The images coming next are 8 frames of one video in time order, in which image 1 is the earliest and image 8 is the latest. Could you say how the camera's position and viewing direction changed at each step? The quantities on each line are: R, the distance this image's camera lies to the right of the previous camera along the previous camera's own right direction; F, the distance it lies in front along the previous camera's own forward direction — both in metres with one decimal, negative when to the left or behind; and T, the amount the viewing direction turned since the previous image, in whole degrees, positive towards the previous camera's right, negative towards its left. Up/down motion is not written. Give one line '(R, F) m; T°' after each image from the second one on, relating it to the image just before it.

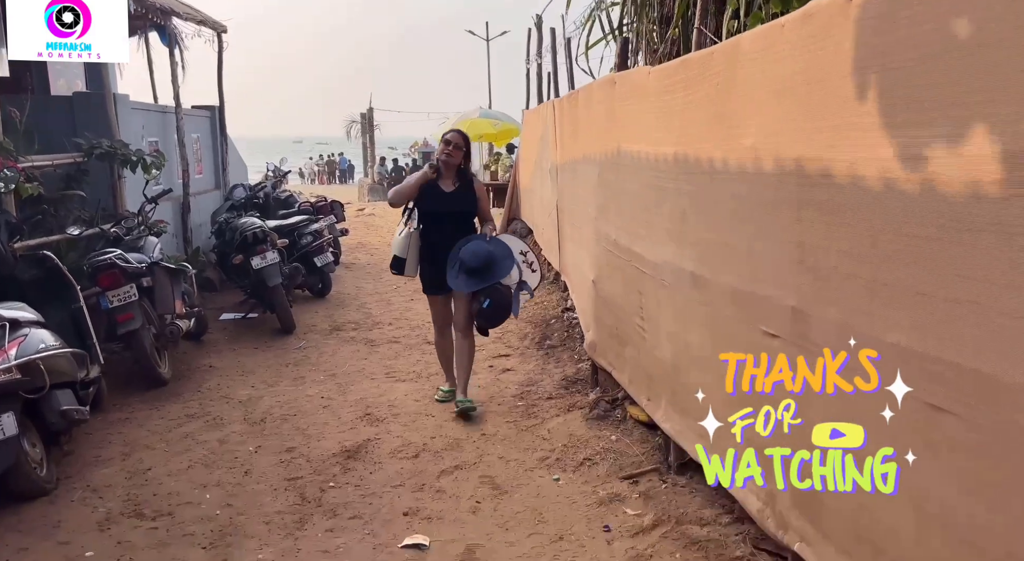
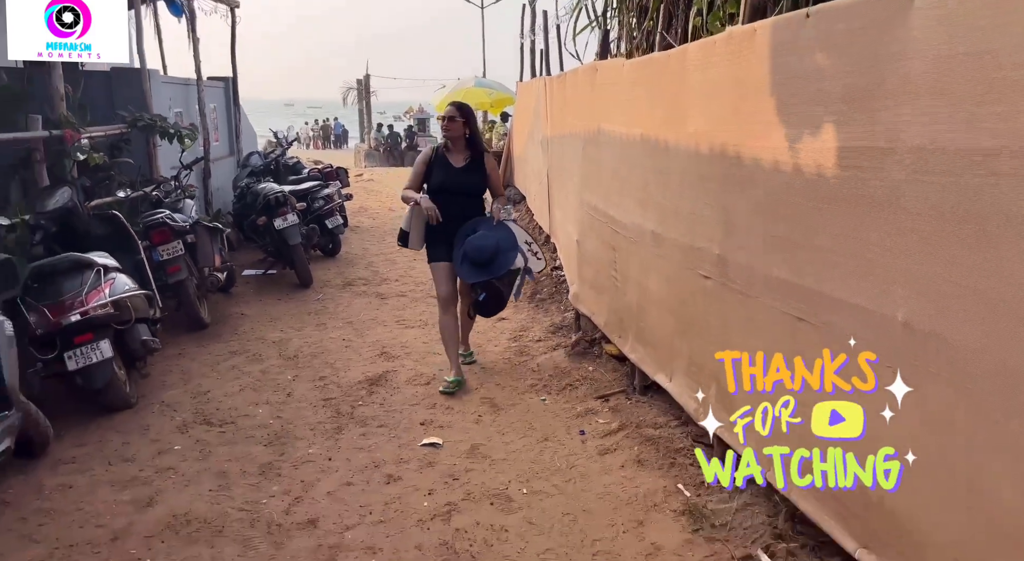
(0.0, -0.9) m; +1°
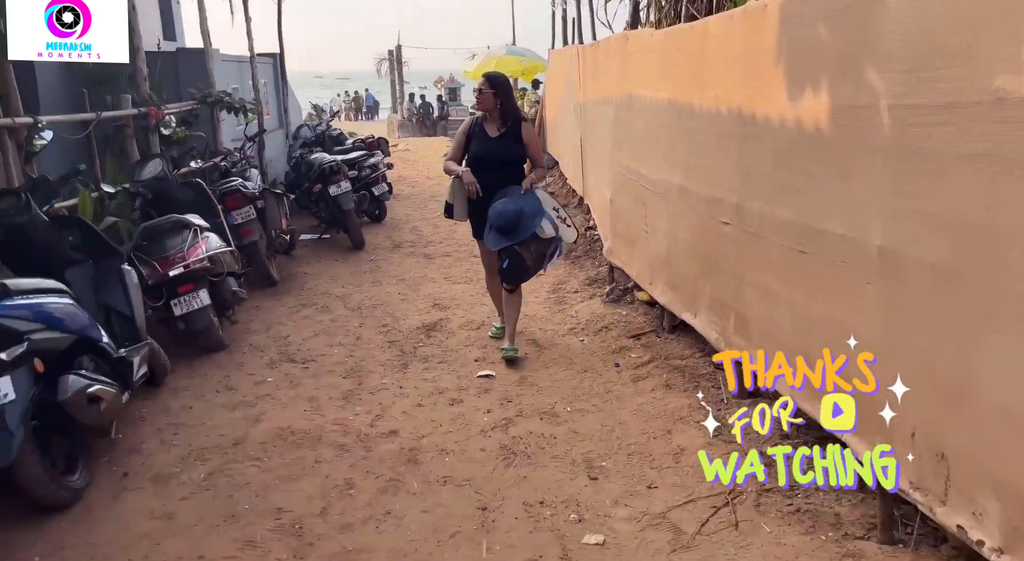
(-0.1, -0.6) m; -2°
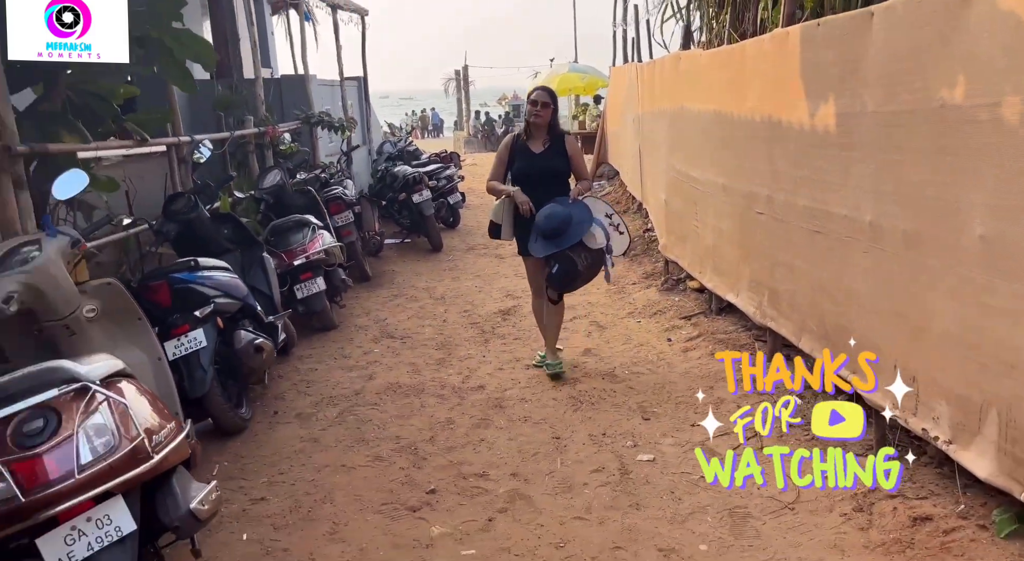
(0.0, -0.9) m; -4°
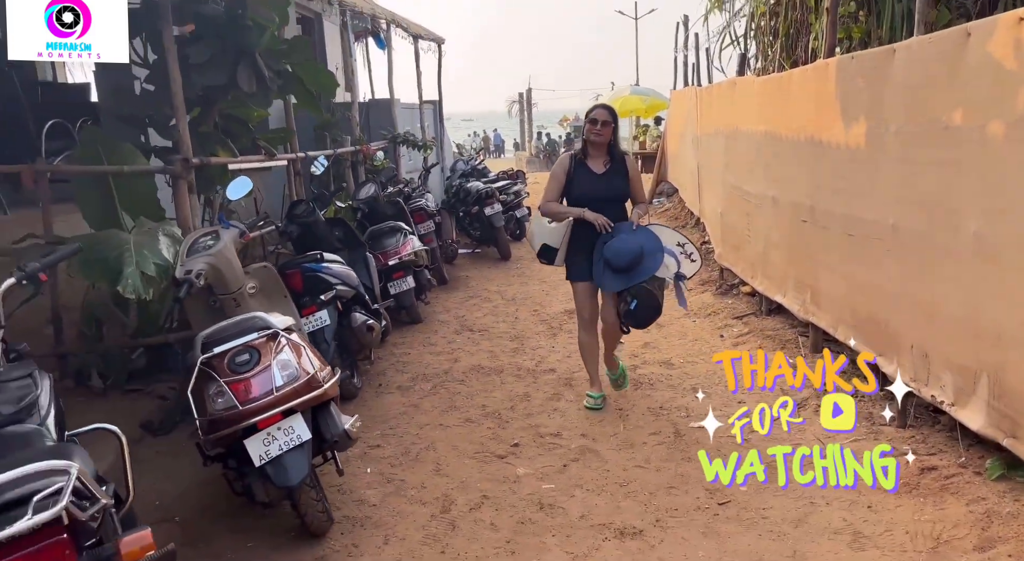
(-0.1, -0.8) m; -4°
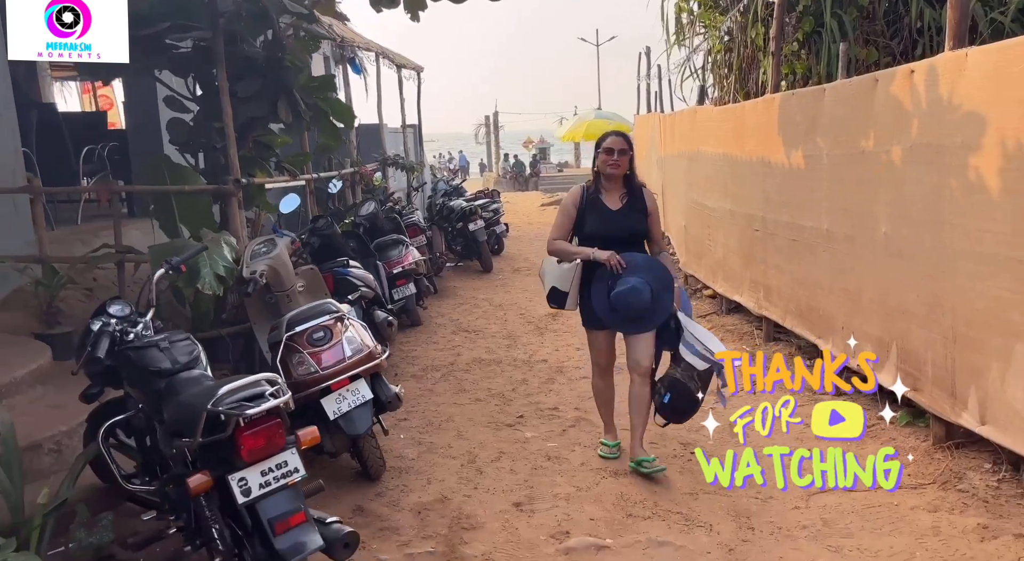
(-0.3, -0.9) m; +3°
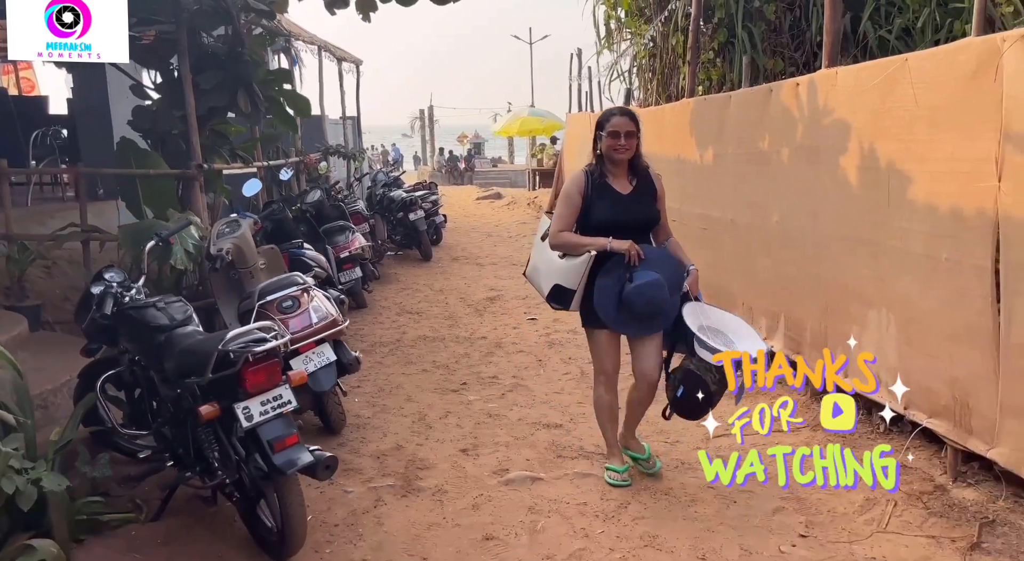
(-0.1, -0.6) m; +5°
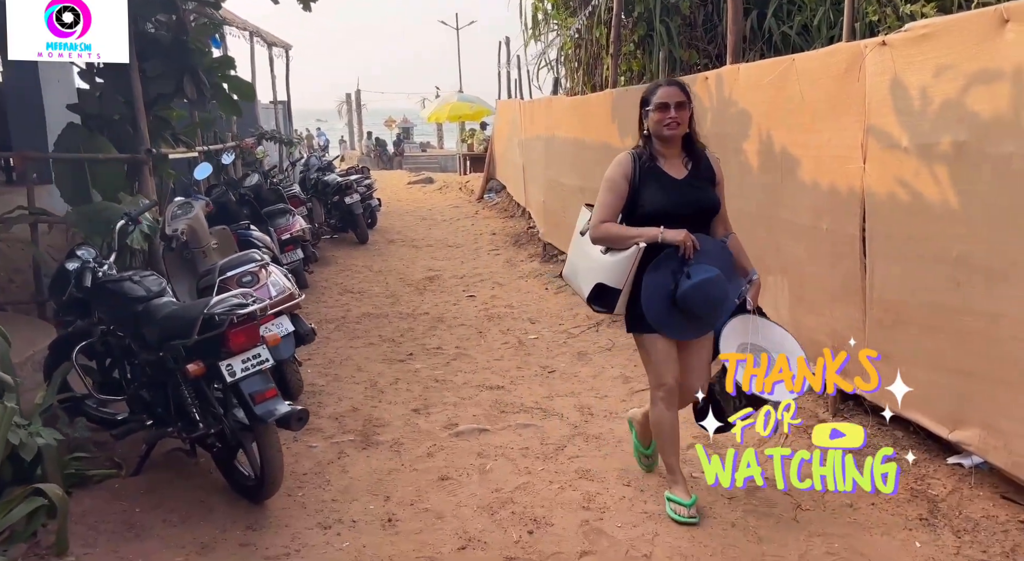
(-0.1, -0.4) m; +5°
